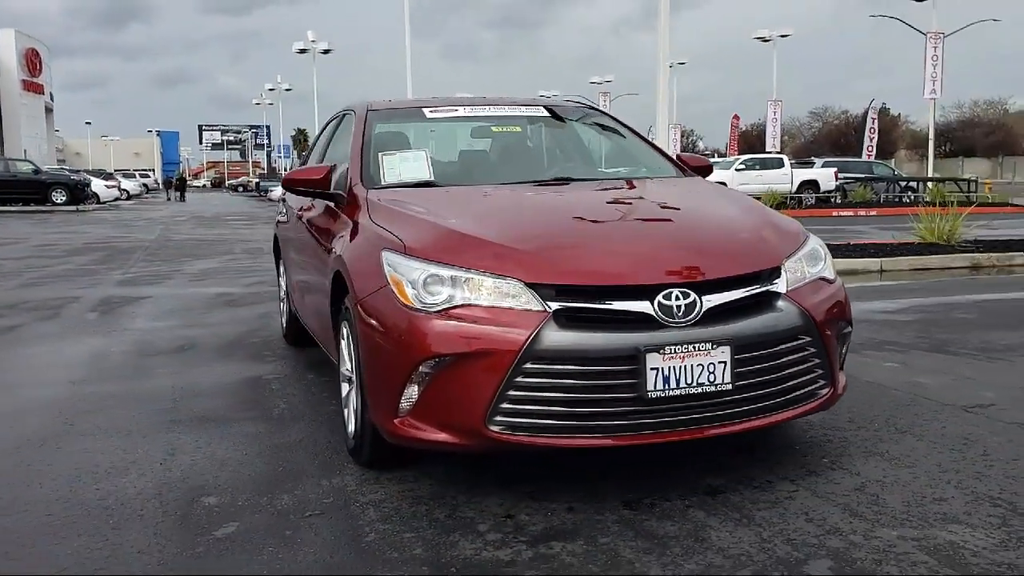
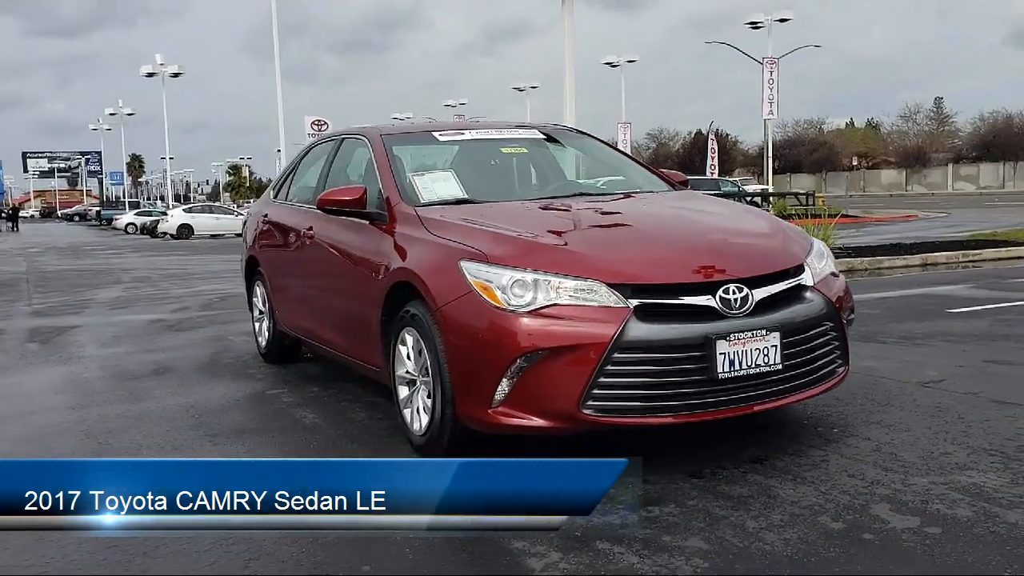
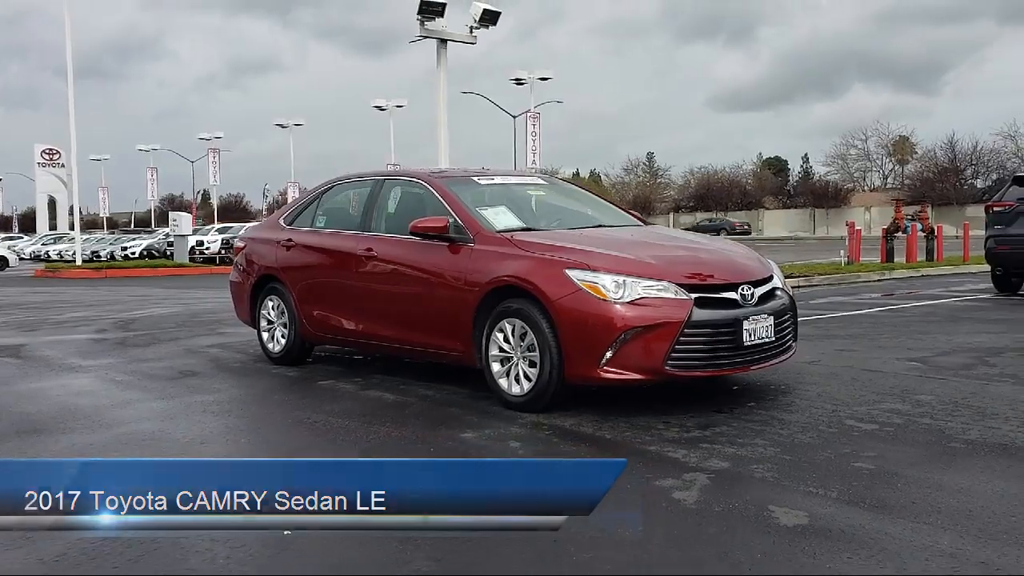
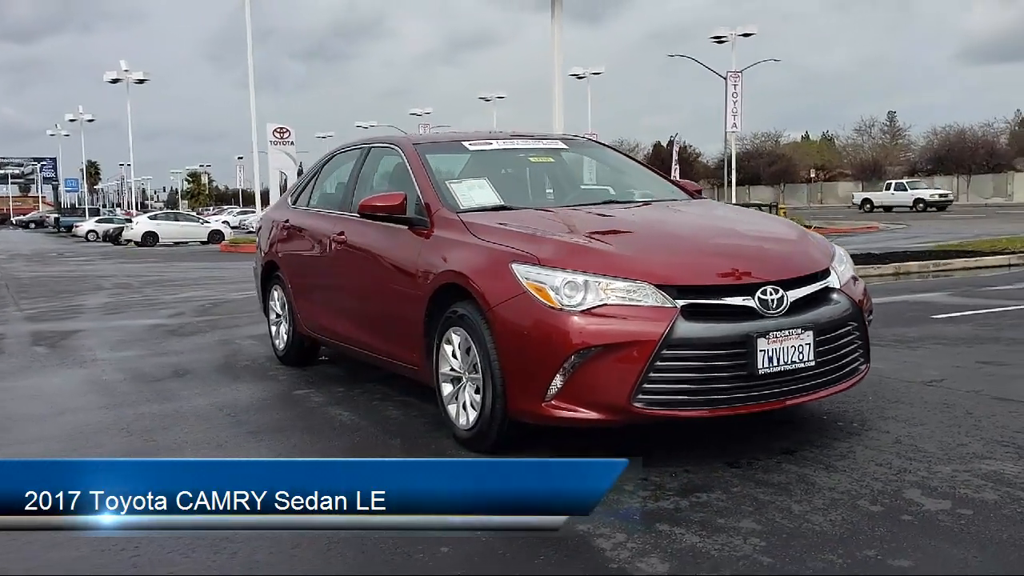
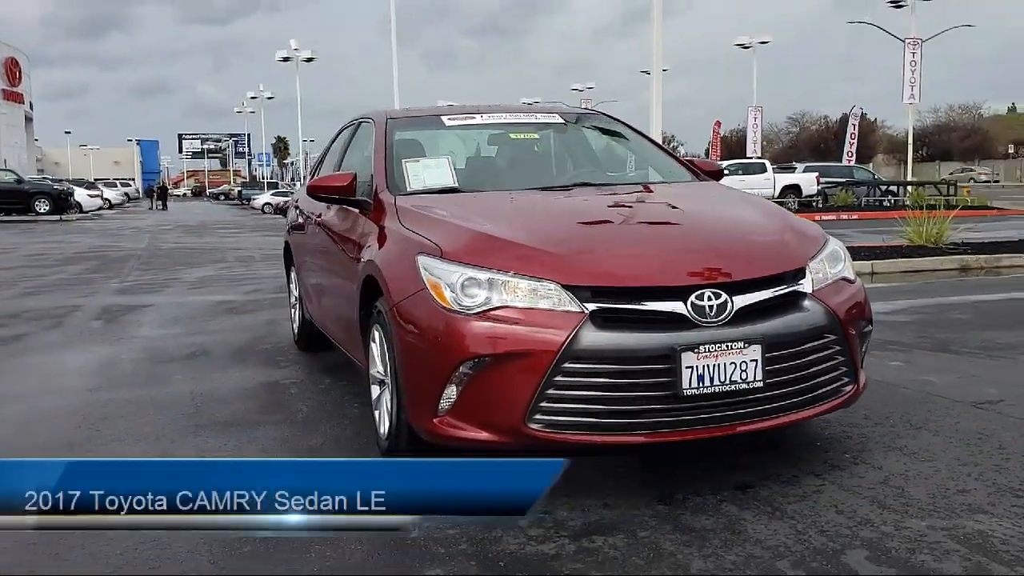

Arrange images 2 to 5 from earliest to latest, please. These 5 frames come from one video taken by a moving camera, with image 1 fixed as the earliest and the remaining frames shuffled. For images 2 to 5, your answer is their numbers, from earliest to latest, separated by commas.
5, 2, 4, 3
